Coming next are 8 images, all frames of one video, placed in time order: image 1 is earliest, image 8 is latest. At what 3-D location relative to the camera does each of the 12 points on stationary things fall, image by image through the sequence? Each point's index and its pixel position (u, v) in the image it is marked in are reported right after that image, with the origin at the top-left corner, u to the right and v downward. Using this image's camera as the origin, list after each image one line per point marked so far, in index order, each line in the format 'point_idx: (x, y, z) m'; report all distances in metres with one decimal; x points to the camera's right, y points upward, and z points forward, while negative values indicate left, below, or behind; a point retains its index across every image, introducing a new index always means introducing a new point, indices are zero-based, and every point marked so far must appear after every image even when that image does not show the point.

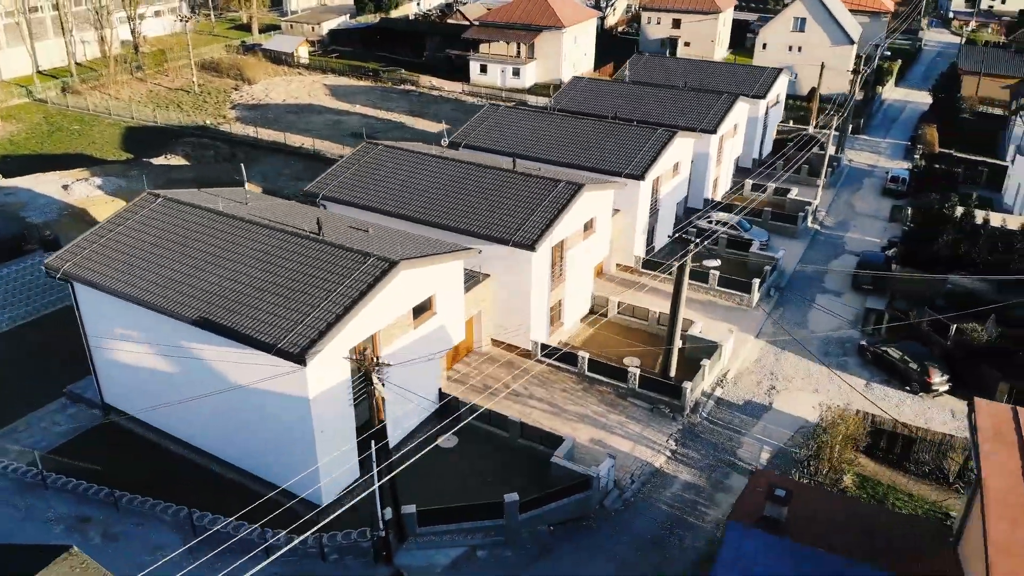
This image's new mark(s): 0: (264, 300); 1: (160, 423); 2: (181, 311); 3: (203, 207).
0: (-4.6, -0.2, +16.3) m
1: (-7.6, -3.0, +18.8) m
2: (-6.2, -0.4, +16.4) m
3: (-6.9, +1.8, +19.4) m
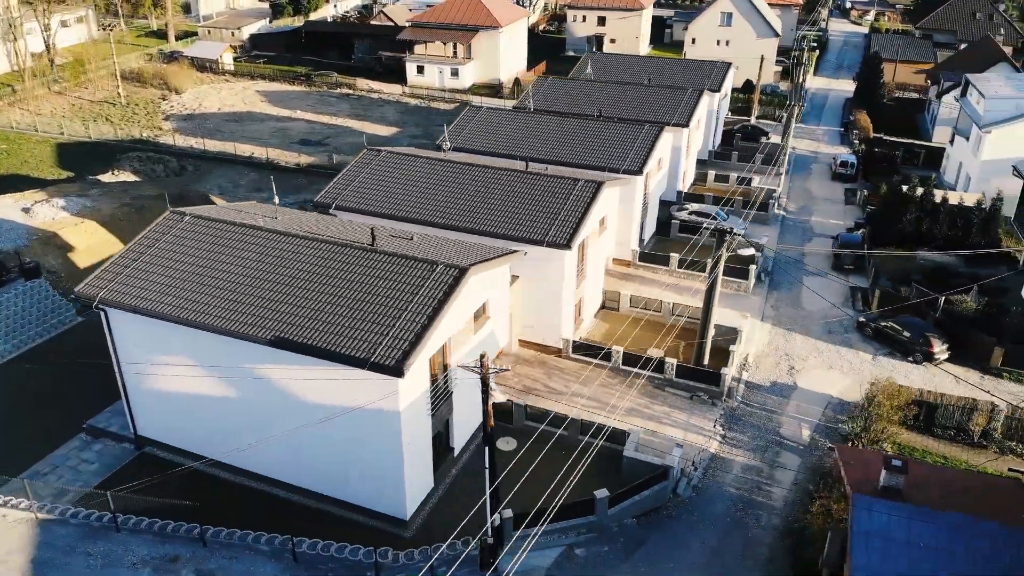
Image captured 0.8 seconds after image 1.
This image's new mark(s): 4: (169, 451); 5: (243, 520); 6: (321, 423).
0: (-3.1, -0.5, +16.0) m
1: (-6.2, -3.5, +18.0) m
2: (-4.8, -0.8, +15.8) m
3: (-5.9, +1.4, +18.7) m
4: (-7.4, -3.7, +18.7) m
5: (-5.3, -4.6, +16.8) m
6: (-3.6, -2.6, +16.3) m
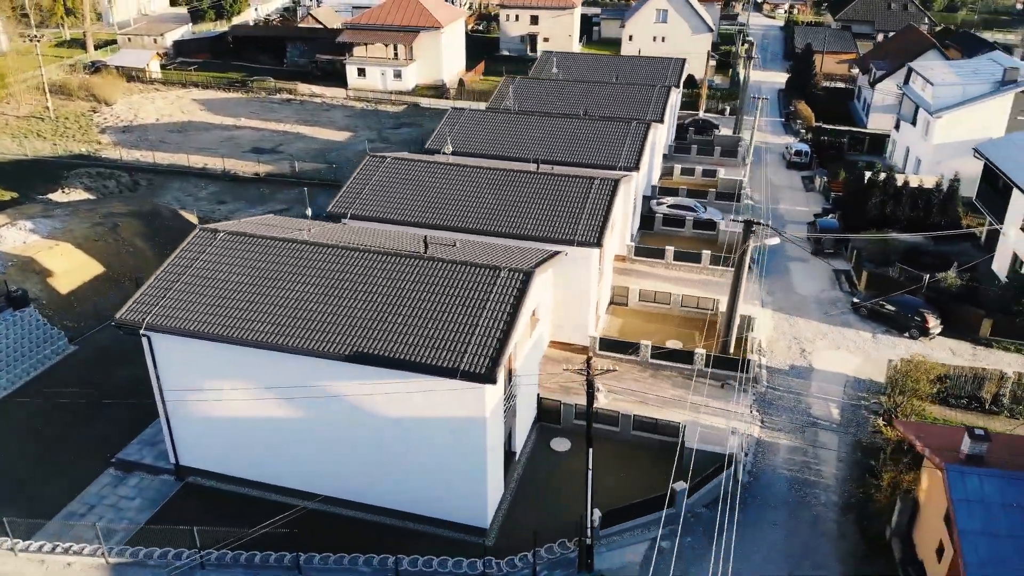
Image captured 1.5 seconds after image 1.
0: (-1.7, -0.7, +15.7) m
1: (-4.9, -3.9, +17.4) m
2: (-3.3, -1.1, +15.4) m
3: (-4.9, +1.0, +18.1) m
4: (-6.1, -4.2, +18.0) m
5: (-3.7, -4.9, +16.4) m
6: (-2.1, -2.9, +16.0) m
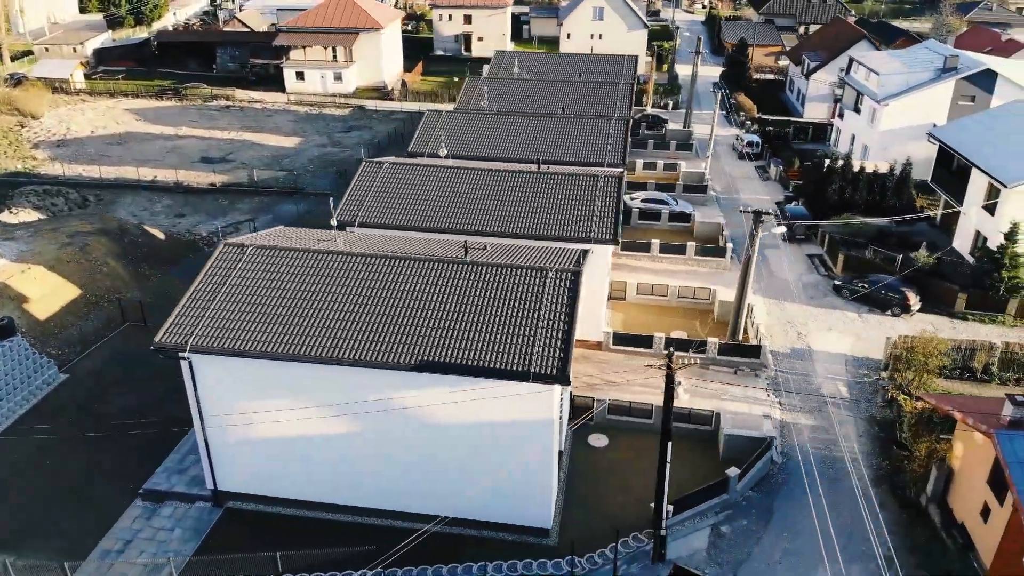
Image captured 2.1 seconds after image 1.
0: (-0.7, -0.8, +15.6) m
1: (-3.8, -4.1, +17.0) m
2: (-2.2, -1.3, +15.1) m
3: (-4.2, +0.8, +17.6) m
4: (-5.0, -4.5, +17.4) m
5: (-2.5, -5.1, +16.1) m
6: (-0.9, -3.0, +15.9) m
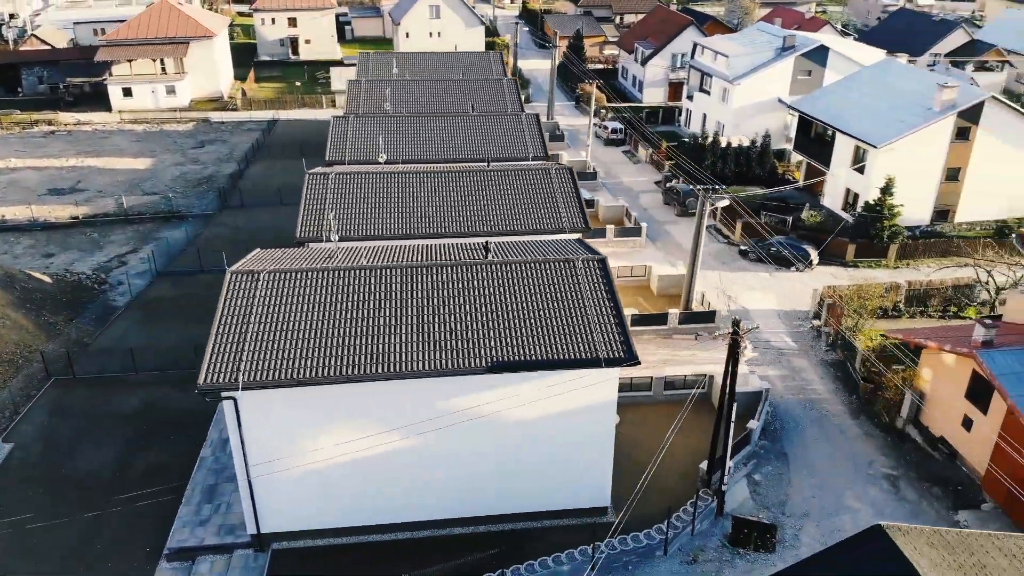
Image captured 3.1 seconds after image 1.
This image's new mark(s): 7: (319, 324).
0: (+0.3, -0.7, +15.9) m
1: (-2.6, -4.5, +16.6) m
2: (-0.9, -1.4, +15.1) m
3: (-3.7, +0.4, +17.0) m
4: (-3.9, -5.0, +16.7) m
5: (-1.0, -5.3, +16.0) m
6: (+0.3, -2.9, +16.2) m
7: (-3.7, -0.7, +15.9) m
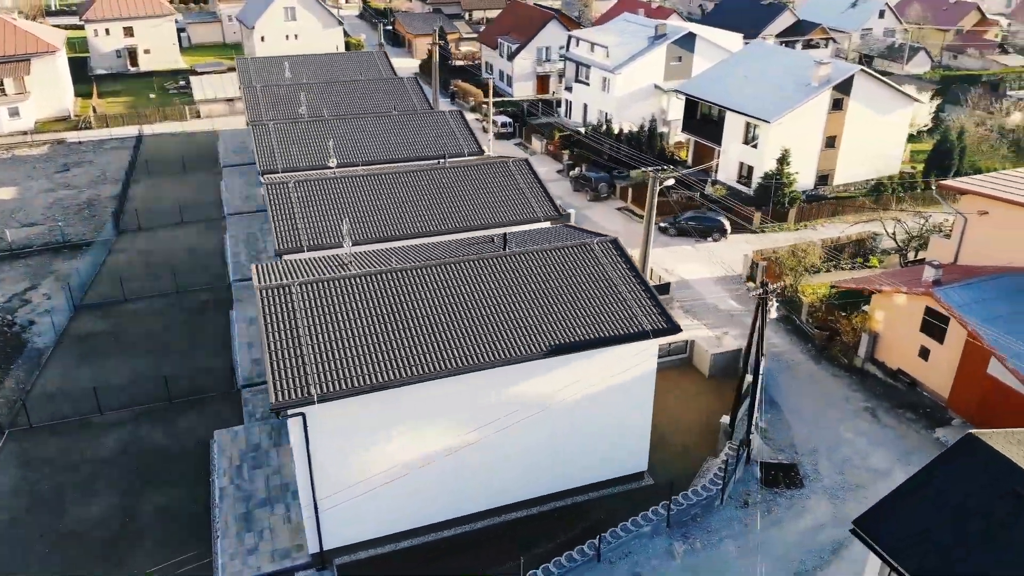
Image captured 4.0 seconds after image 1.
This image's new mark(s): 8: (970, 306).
0: (+1.2, -0.4, +16.6) m
1: (-1.4, -4.4, +16.7) m
2: (+0.2, -1.2, +15.6) m
3: (-3.1, +0.2, +16.8) m
4: (-2.6, -5.1, +16.5) m
5: (+0.3, -5.1, +16.5) m
6: (+1.3, -2.6, +16.9) m
7: (-2.7, -0.8, +15.8) m
8: (+10.7, -0.4, +19.6) m
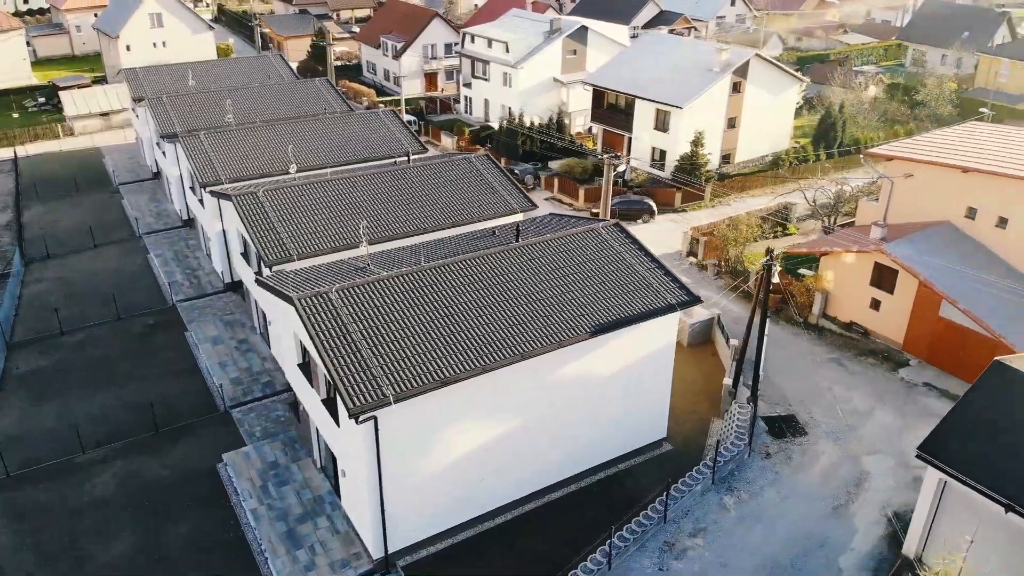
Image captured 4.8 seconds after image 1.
0: (+1.8, -0.1, +17.4) m
1: (-0.4, -4.3, +17.0) m
2: (+1.1, -0.9, +16.2) m
3: (-2.5, +0.2, +16.8) m
4: (-1.5, -5.1, +16.7) m
5: (+1.4, -4.8, +17.2) m
6: (+2.1, -2.2, +17.7) m
7: (-1.8, -0.8, +15.9) m
8: (+10.6, +0.8, +22.0) m
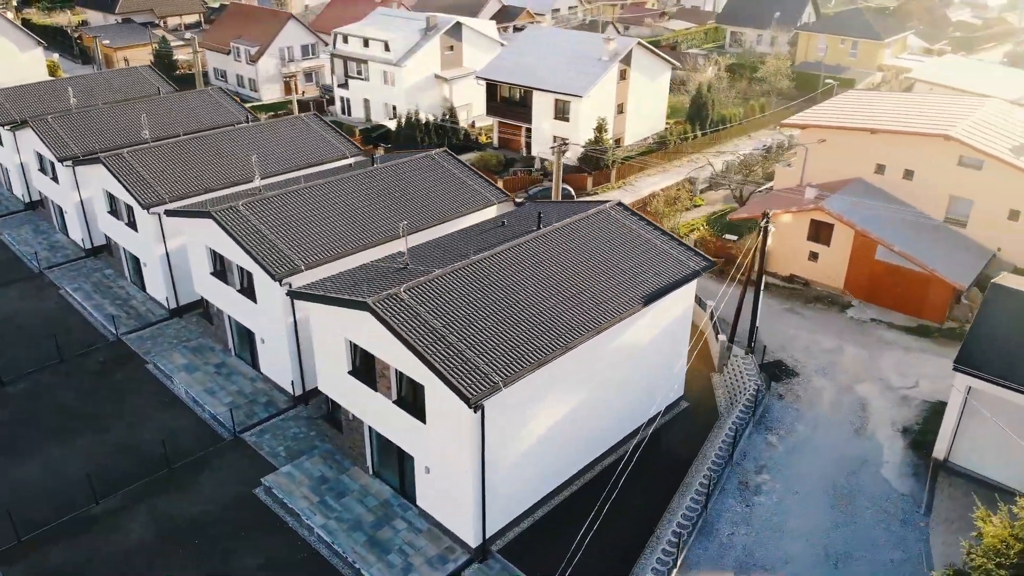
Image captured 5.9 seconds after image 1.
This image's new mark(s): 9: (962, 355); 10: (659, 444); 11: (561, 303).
0: (+2.6, +0.5, +18.7) m
1: (+1.1, -4.0, +17.8) m
2: (+2.3, -0.5, +17.3) m
3: (-1.4, +0.3, +17.1) m
4: (+0.2, -4.8, +17.3) m
5: (+2.9, -4.2, +18.4) m
6: (+3.1, -1.6, +19.0) m
7: (-0.4, -0.6, +16.3) m
8: (+10.0, +2.3, +25.1) m
9: (+8.8, -1.3, +16.5) m
10: (+3.4, -3.7, +19.6) m
11: (+1.0, -0.4, +17.1) m
